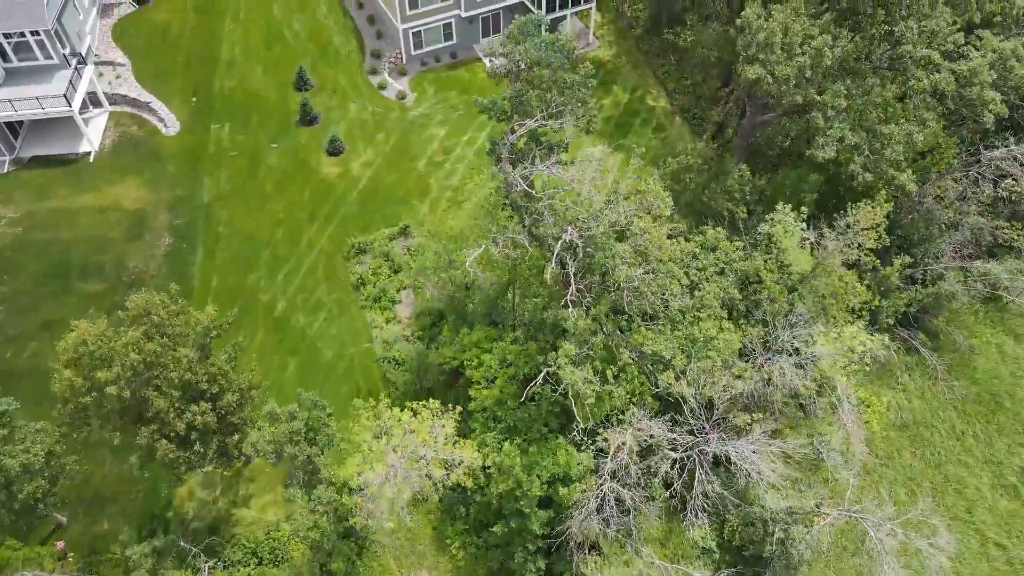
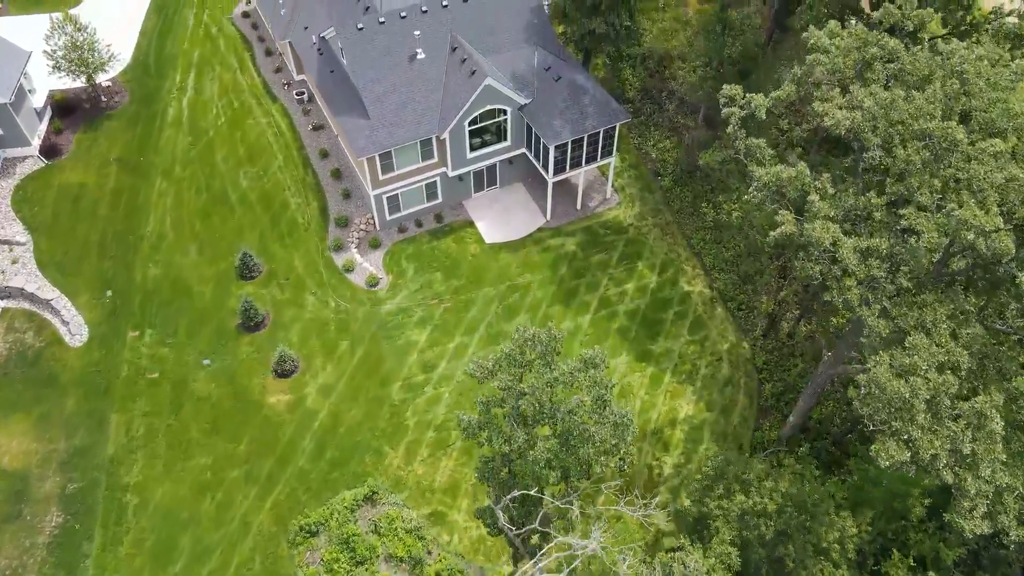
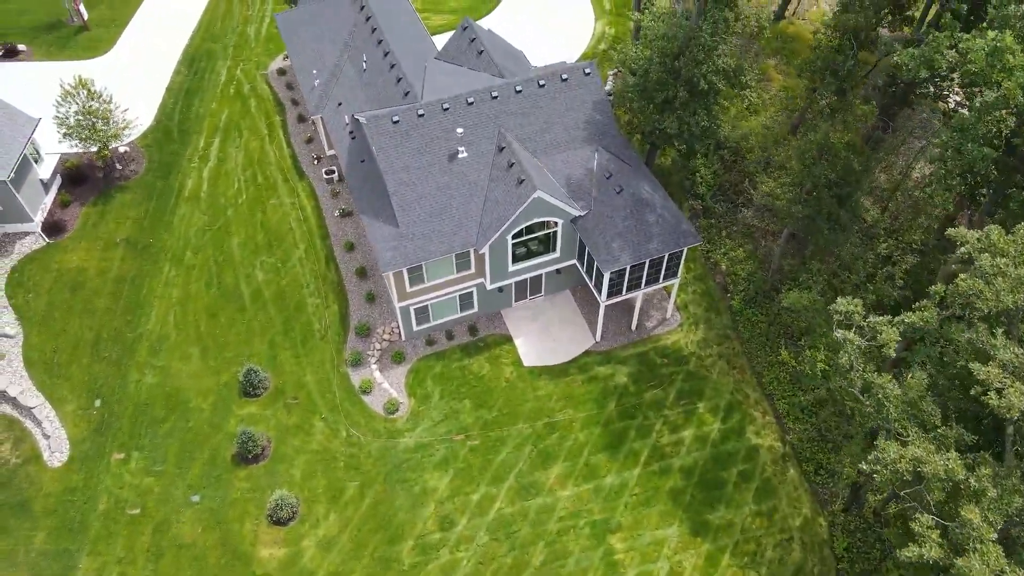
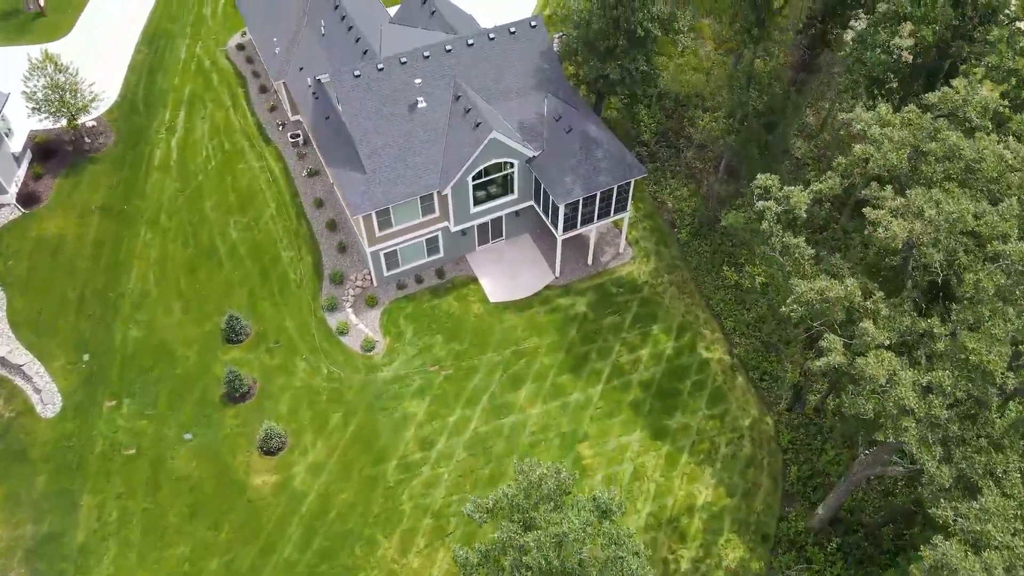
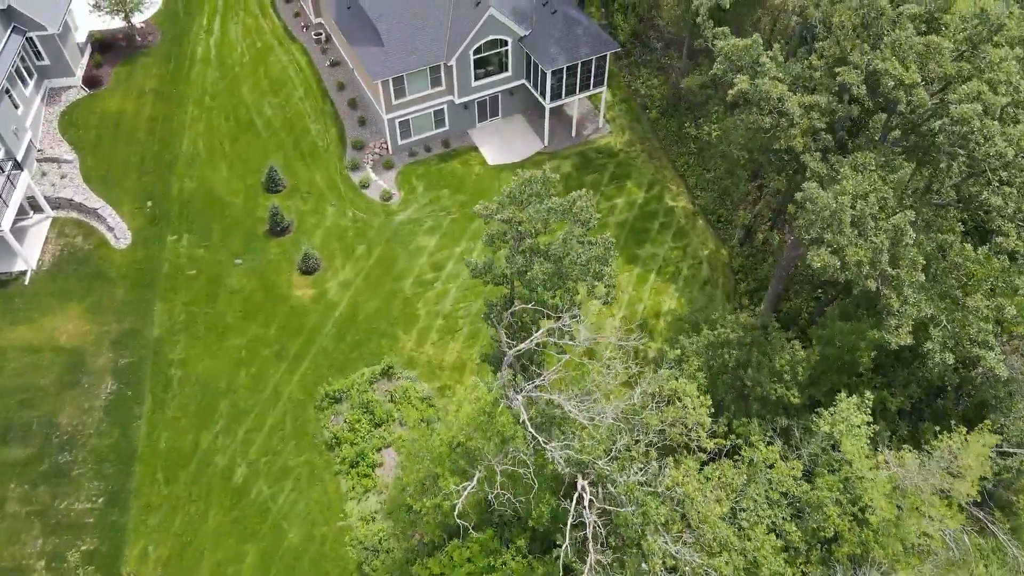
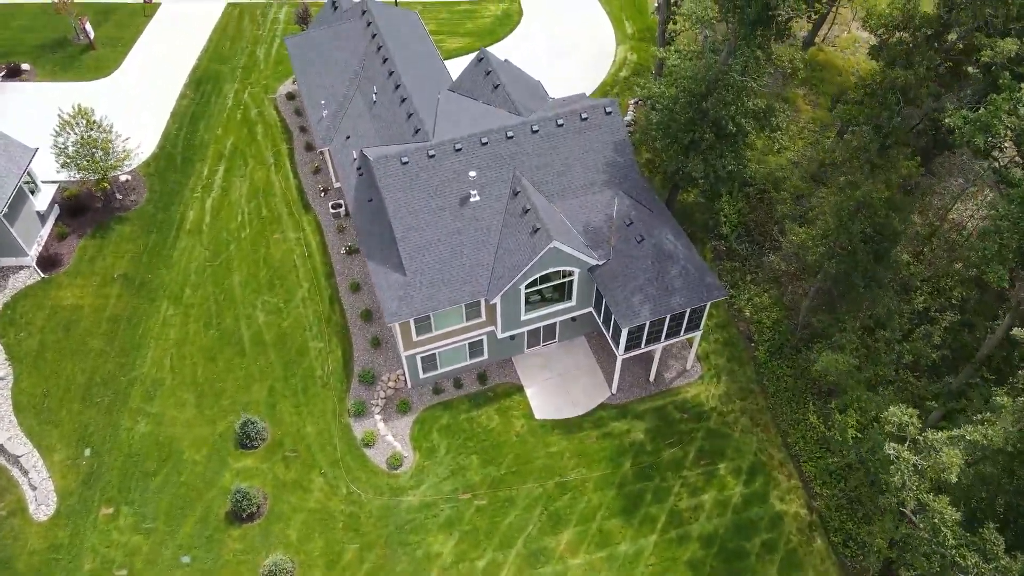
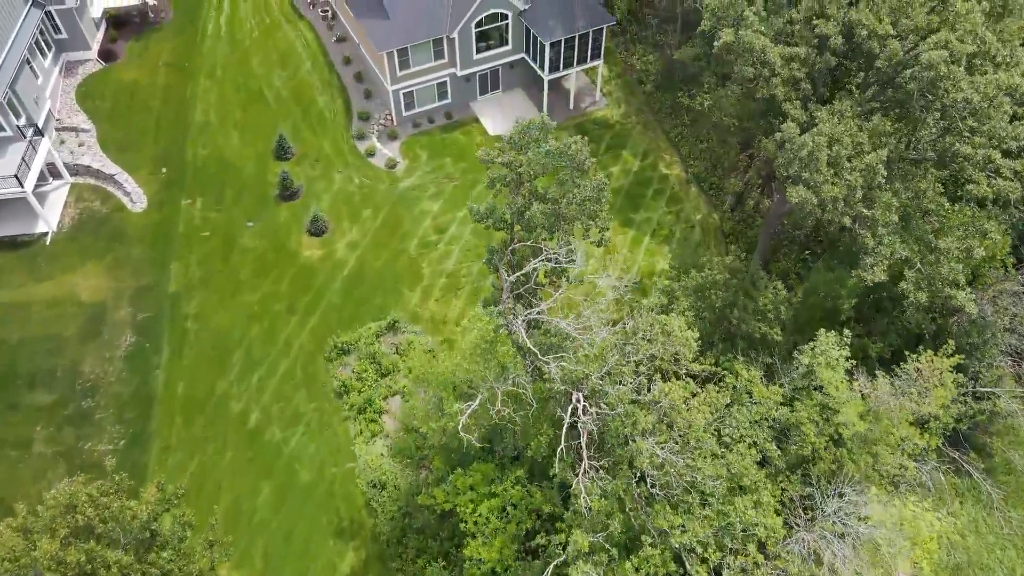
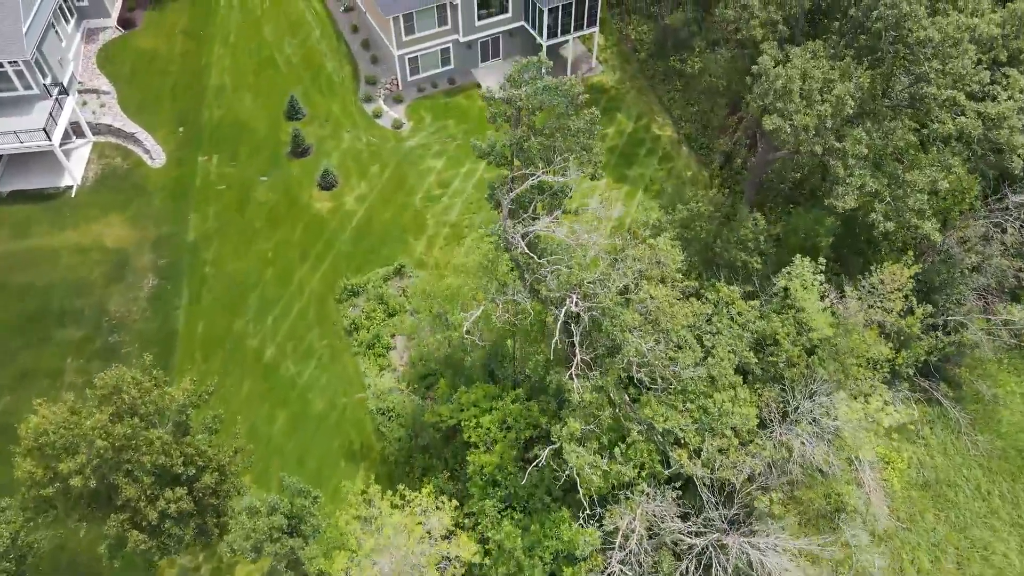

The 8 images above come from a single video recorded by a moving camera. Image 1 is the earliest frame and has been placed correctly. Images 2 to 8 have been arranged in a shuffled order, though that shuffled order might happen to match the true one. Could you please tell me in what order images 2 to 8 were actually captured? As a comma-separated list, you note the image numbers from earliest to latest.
8, 7, 5, 2, 4, 3, 6
